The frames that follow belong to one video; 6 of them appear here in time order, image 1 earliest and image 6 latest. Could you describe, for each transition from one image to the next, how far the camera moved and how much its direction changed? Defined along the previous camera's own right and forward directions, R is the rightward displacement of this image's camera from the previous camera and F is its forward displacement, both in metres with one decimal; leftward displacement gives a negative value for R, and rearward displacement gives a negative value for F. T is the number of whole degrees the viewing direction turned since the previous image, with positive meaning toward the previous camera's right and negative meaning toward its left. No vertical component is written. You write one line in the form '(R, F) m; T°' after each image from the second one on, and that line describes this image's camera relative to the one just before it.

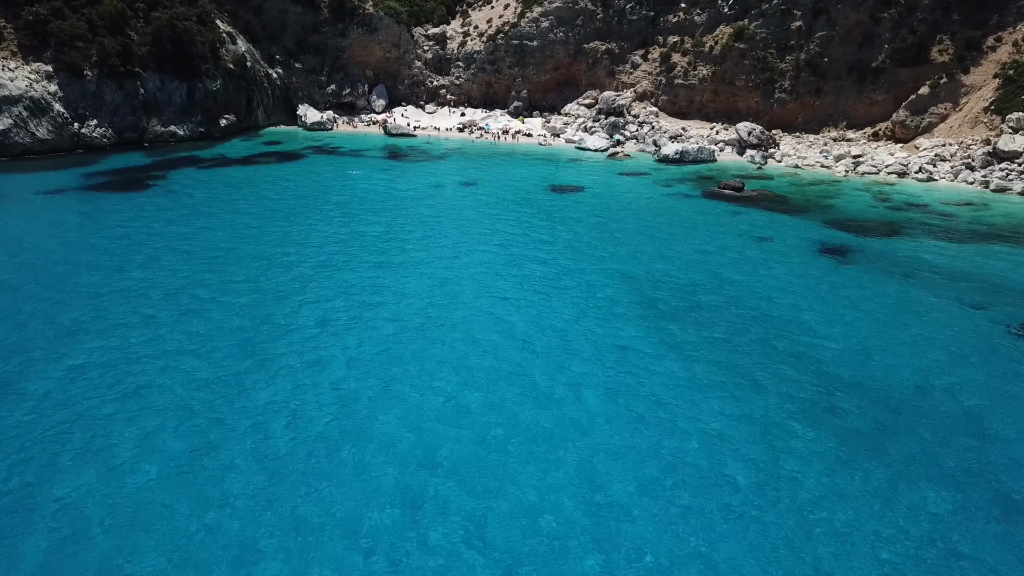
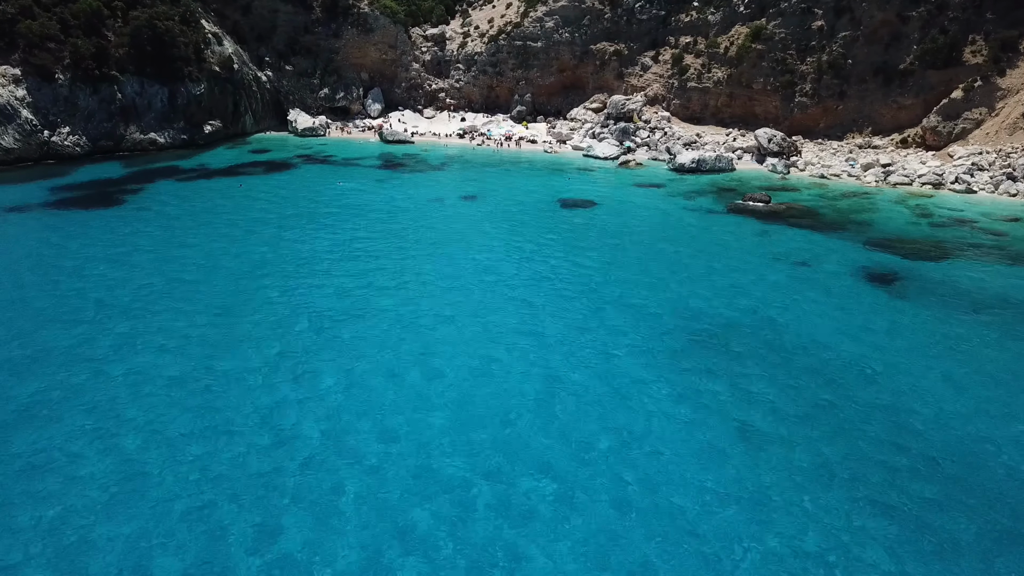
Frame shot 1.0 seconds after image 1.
(-0.4, +2.7) m; 0°
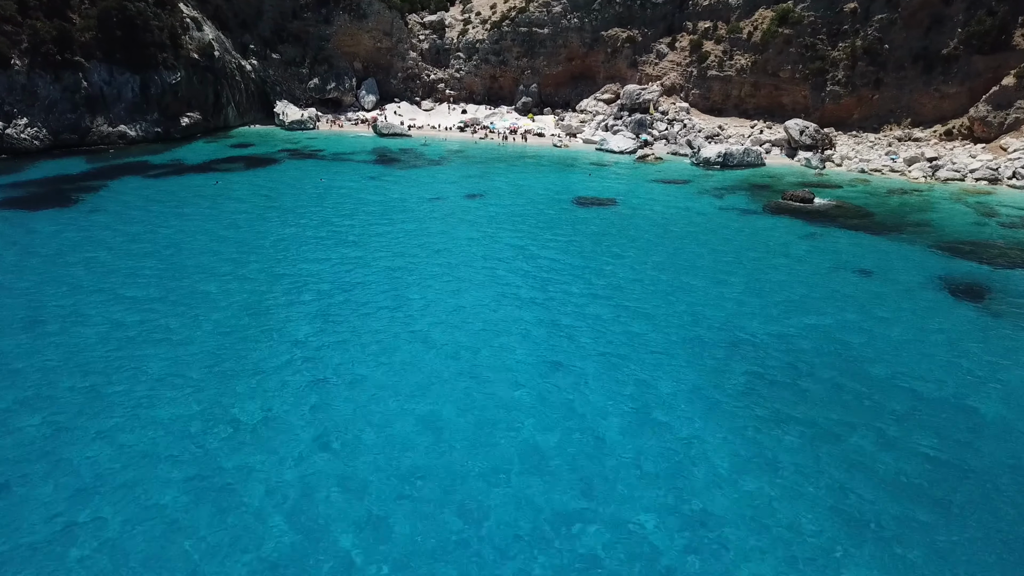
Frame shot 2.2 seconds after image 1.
(-0.5, +3.4) m; 0°
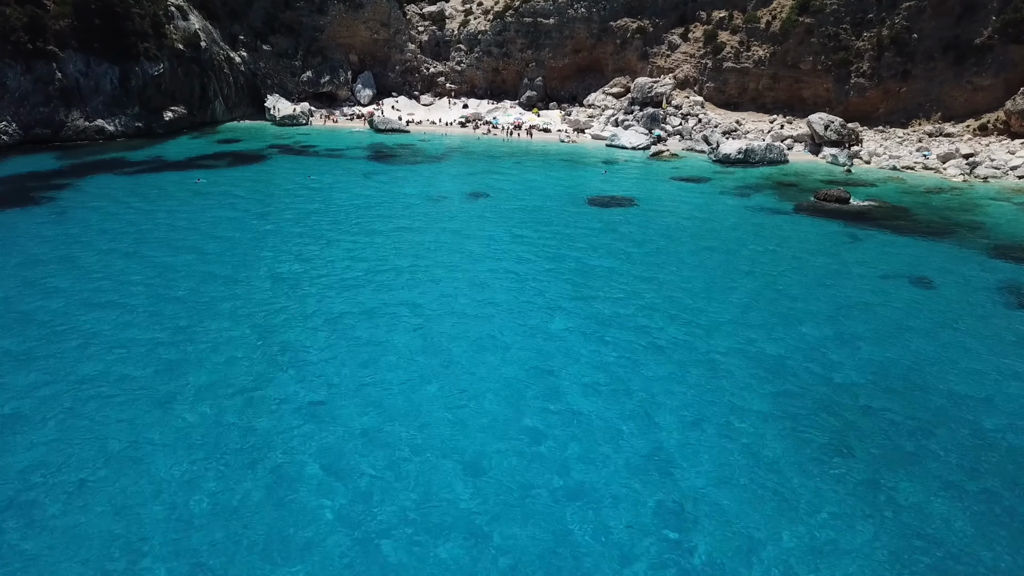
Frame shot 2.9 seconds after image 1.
(-0.3, +2.2) m; 0°
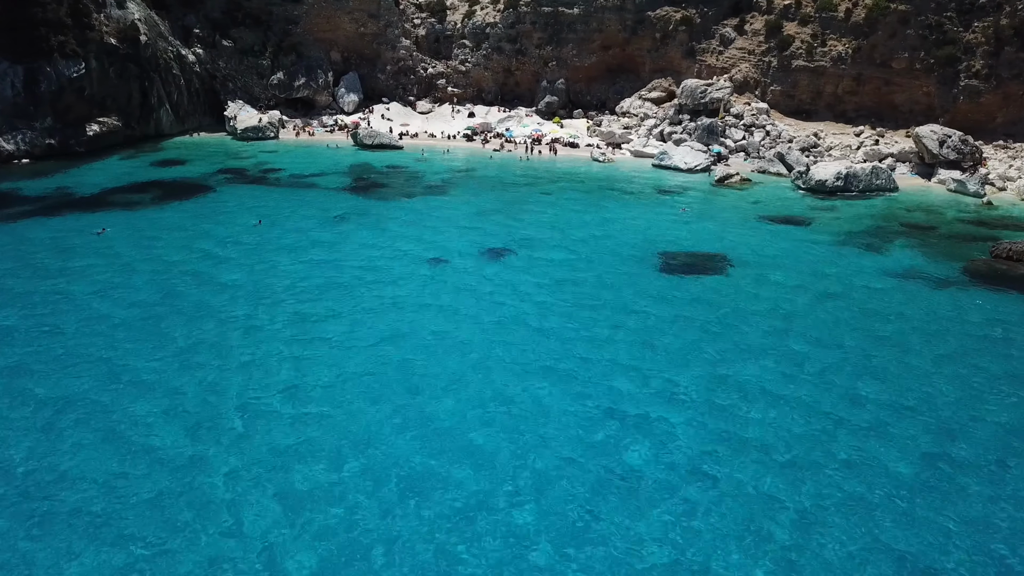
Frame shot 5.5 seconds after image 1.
(-1.1, +7.5) m; 0°
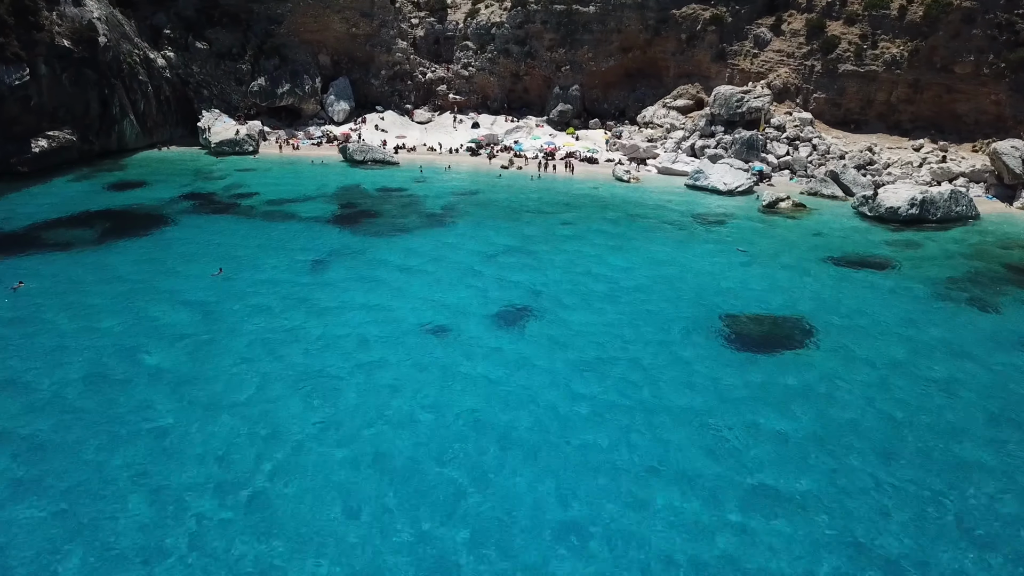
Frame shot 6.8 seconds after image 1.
(-0.5, +3.6) m; 0°
